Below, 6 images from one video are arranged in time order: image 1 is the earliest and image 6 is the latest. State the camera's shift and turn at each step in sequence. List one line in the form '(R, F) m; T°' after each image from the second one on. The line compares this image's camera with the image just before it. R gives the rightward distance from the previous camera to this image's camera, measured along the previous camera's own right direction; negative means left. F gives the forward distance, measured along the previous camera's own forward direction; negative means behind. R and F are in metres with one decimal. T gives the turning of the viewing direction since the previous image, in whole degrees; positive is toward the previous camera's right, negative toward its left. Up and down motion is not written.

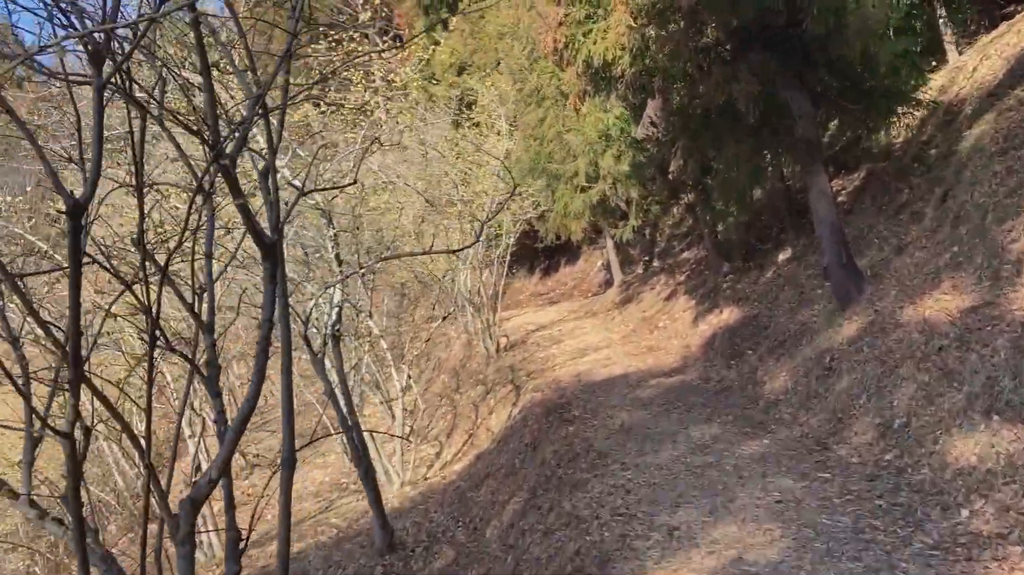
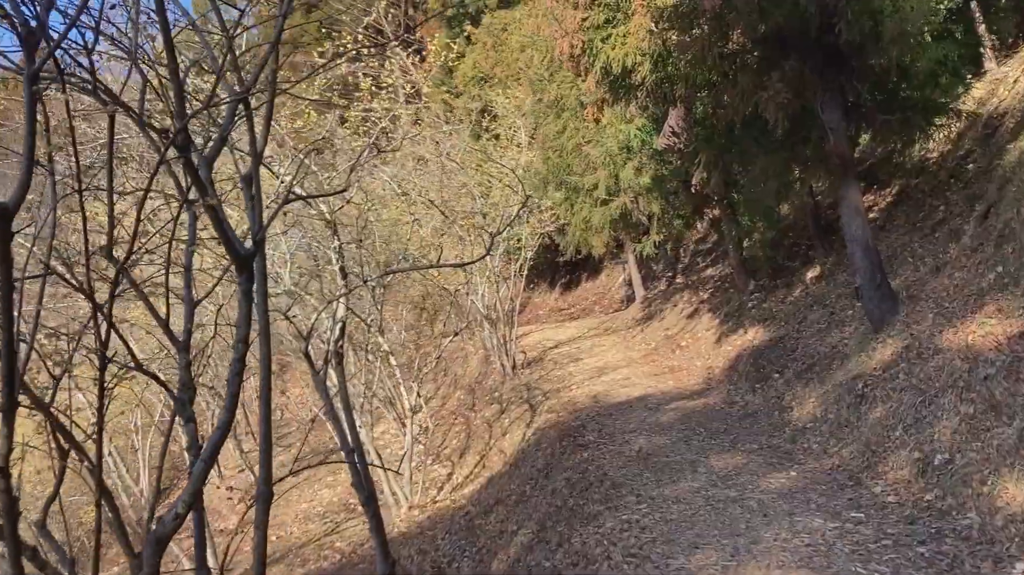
(+0.1, +0.5) m; -1°
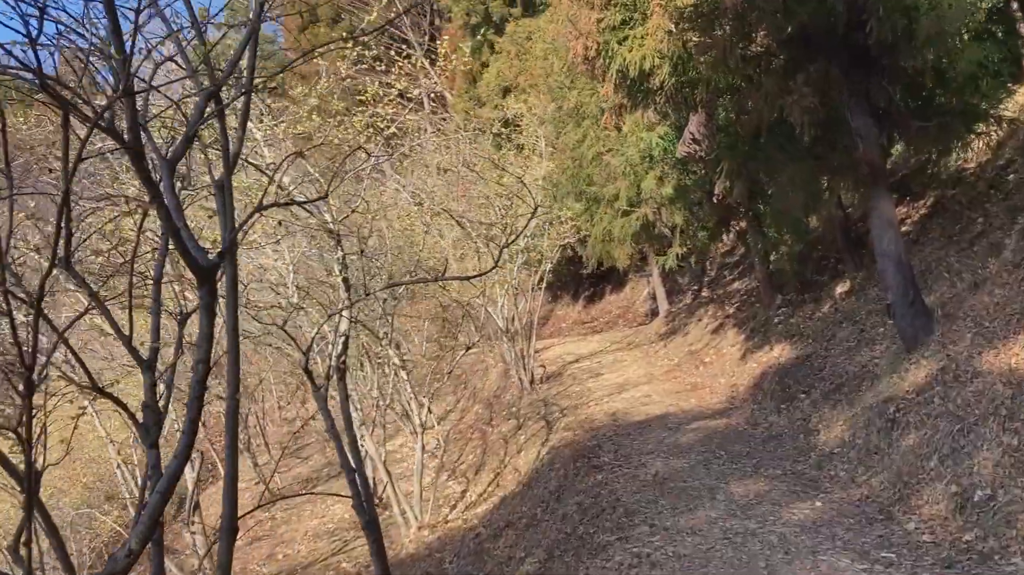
(+0.2, +0.5) m; -2°
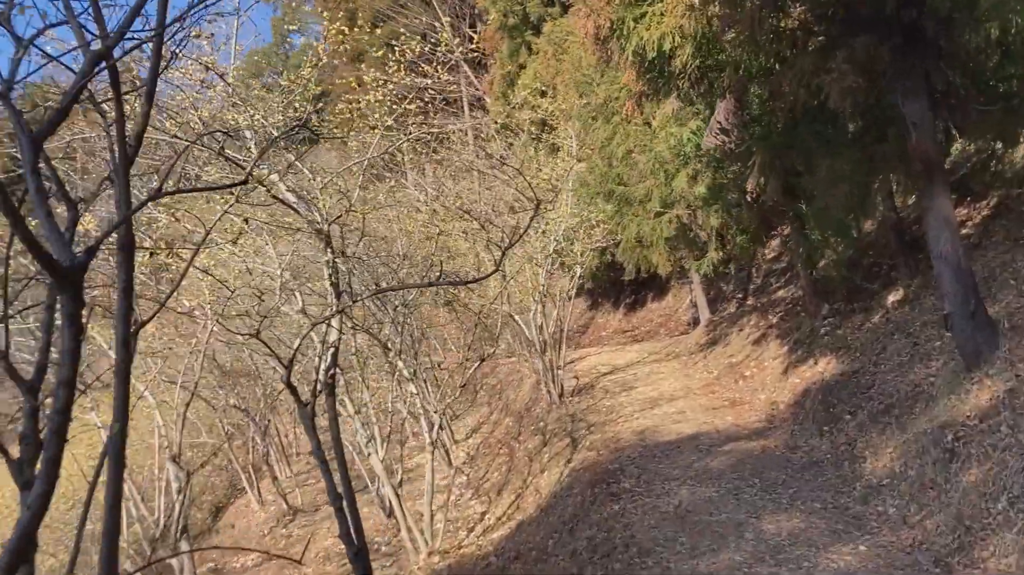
(+0.4, +1.0) m; -3°
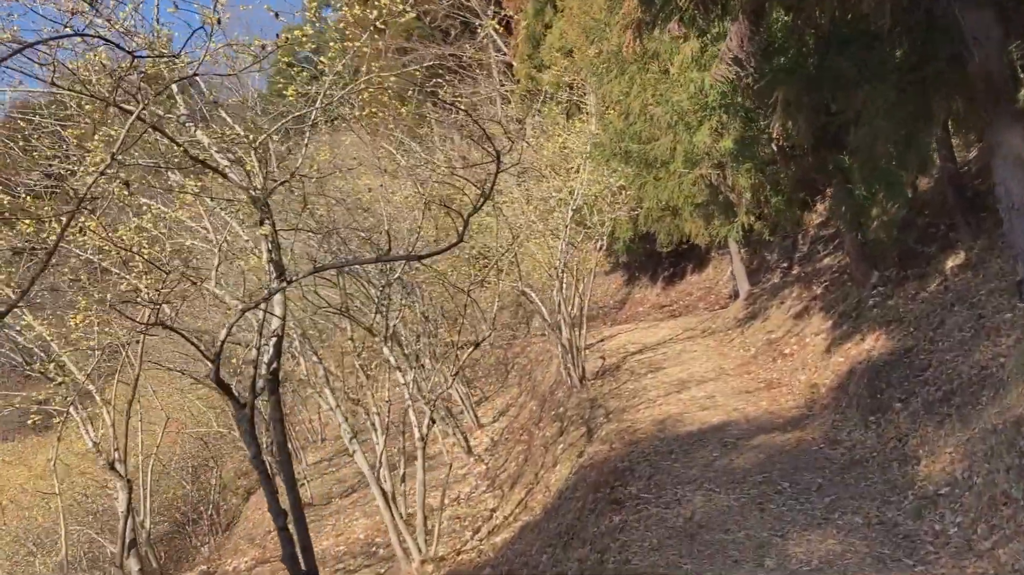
(+0.6, +1.5) m; -3°
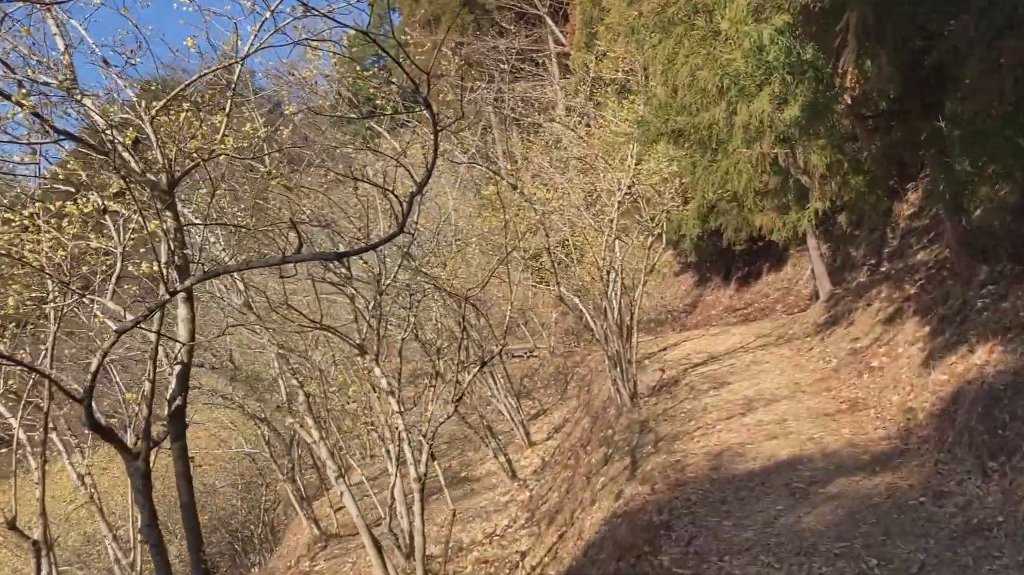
(+0.6, +2.0) m; -5°
